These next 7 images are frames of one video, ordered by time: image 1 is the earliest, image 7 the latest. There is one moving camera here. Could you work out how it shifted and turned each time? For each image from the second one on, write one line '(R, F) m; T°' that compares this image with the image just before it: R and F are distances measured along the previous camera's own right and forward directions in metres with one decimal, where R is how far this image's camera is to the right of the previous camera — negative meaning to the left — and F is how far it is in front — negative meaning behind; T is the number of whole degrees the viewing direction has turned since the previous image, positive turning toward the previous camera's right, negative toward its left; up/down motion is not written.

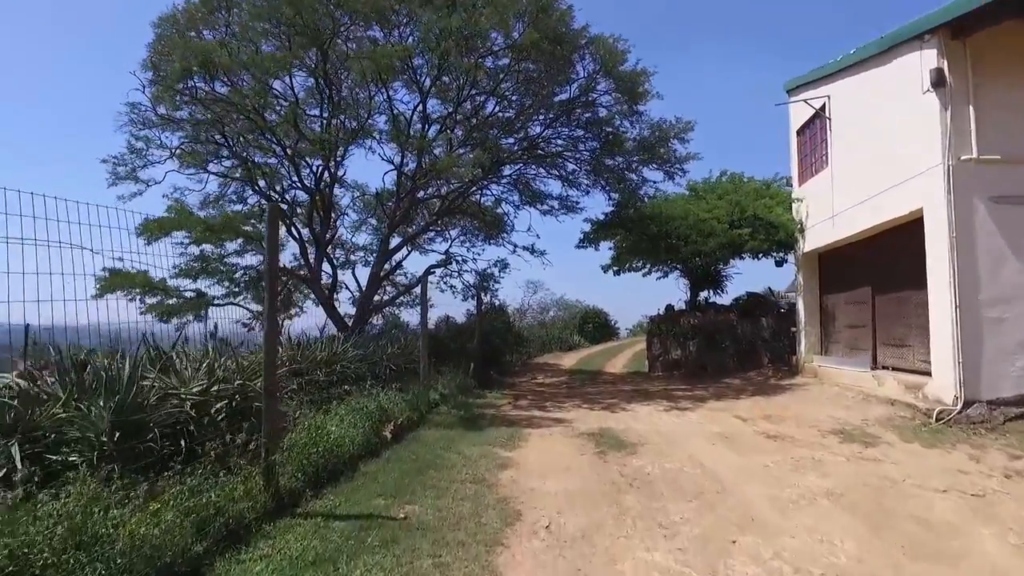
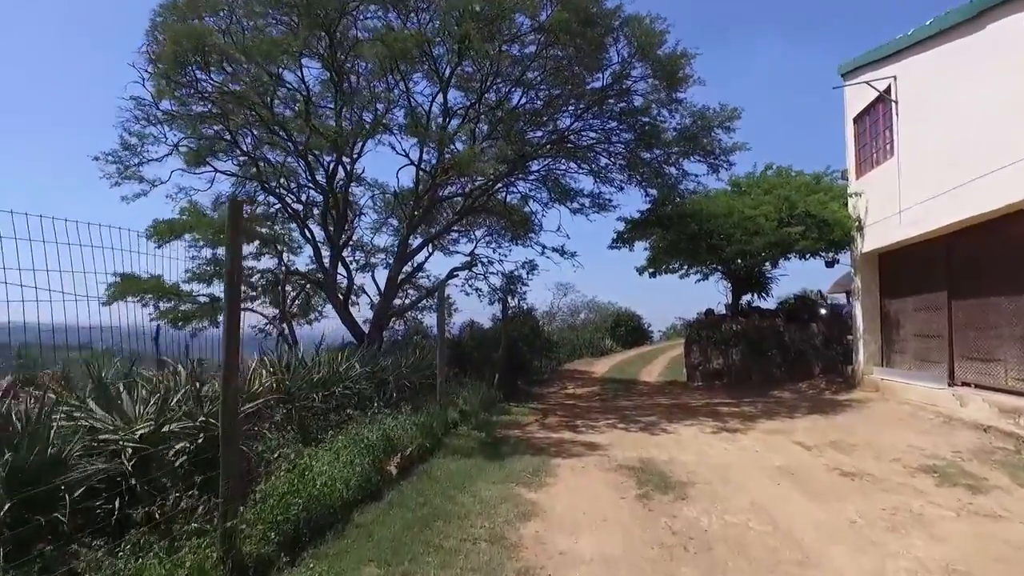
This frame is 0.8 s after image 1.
(0.0, +1.3) m; -2°
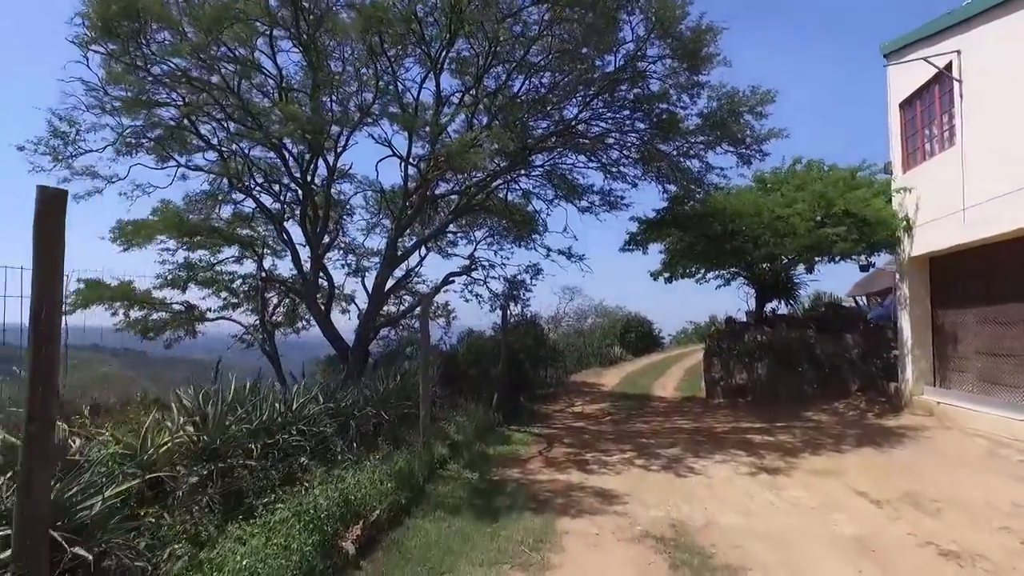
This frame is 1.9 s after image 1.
(+0.1, +1.8) m; 0°
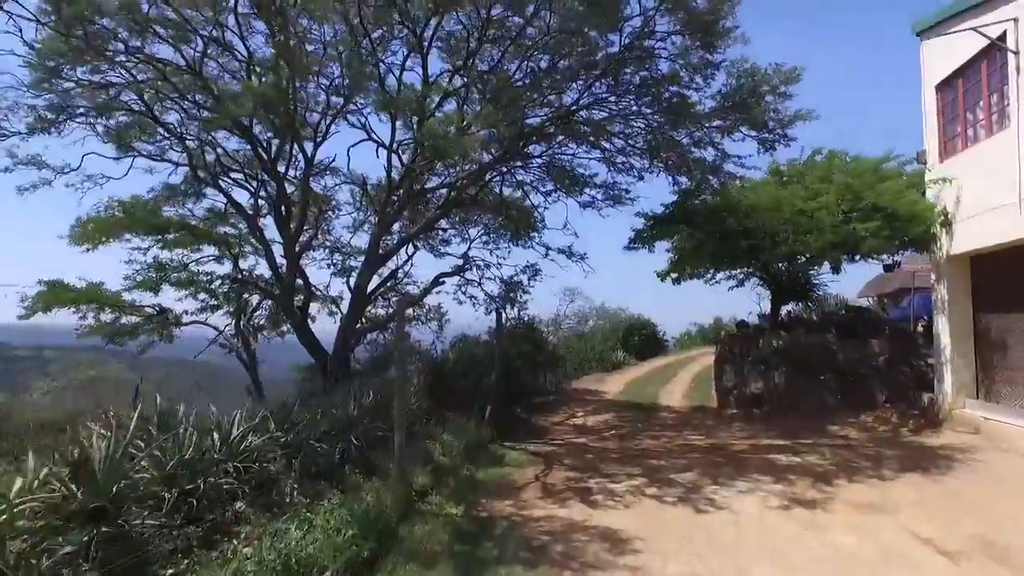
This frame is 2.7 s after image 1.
(+0.1, +1.4) m; 0°
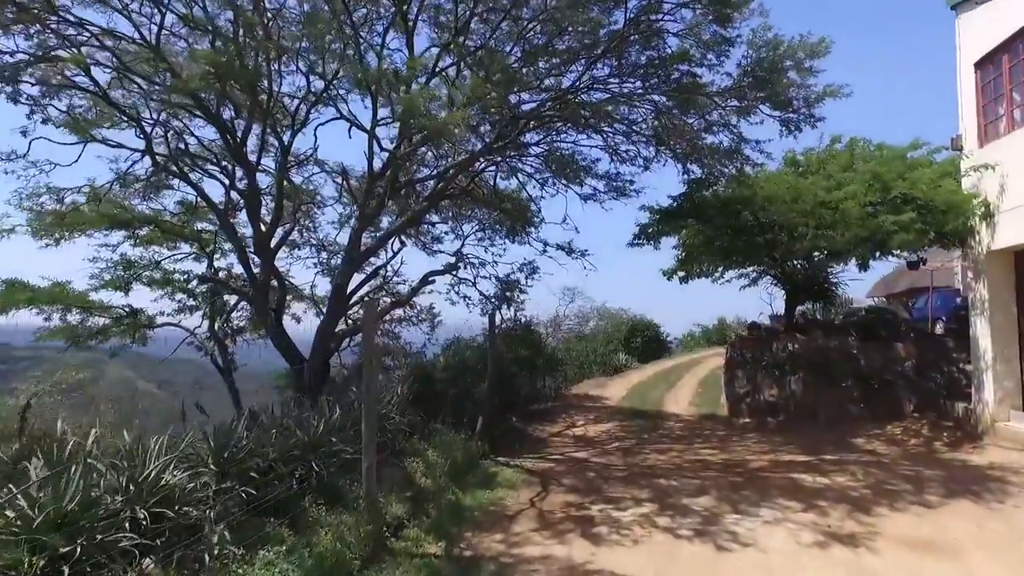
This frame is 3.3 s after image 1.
(+0.1, +1.2) m; 0°
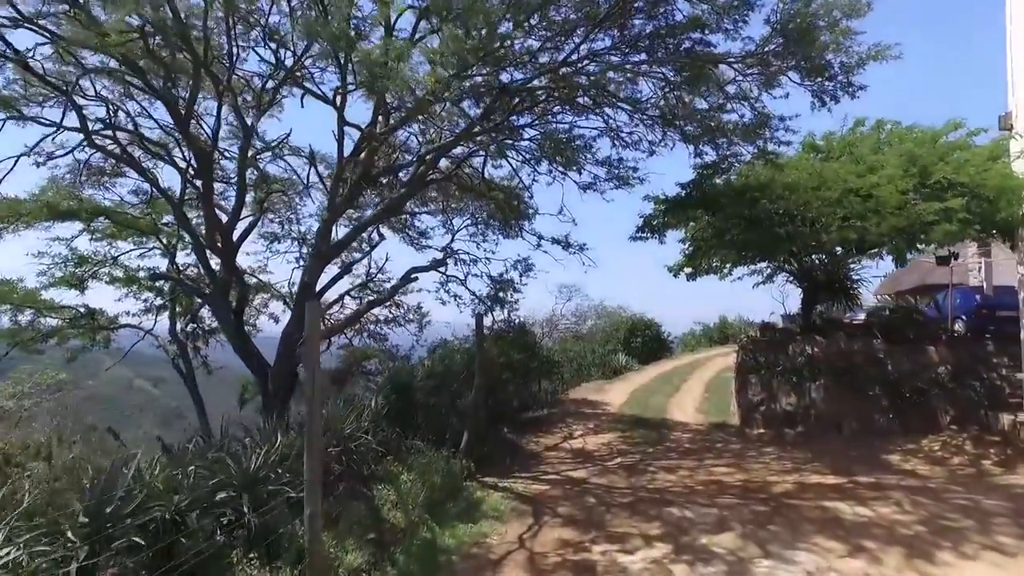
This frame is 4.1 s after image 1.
(+0.1, +1.4) m; 0°
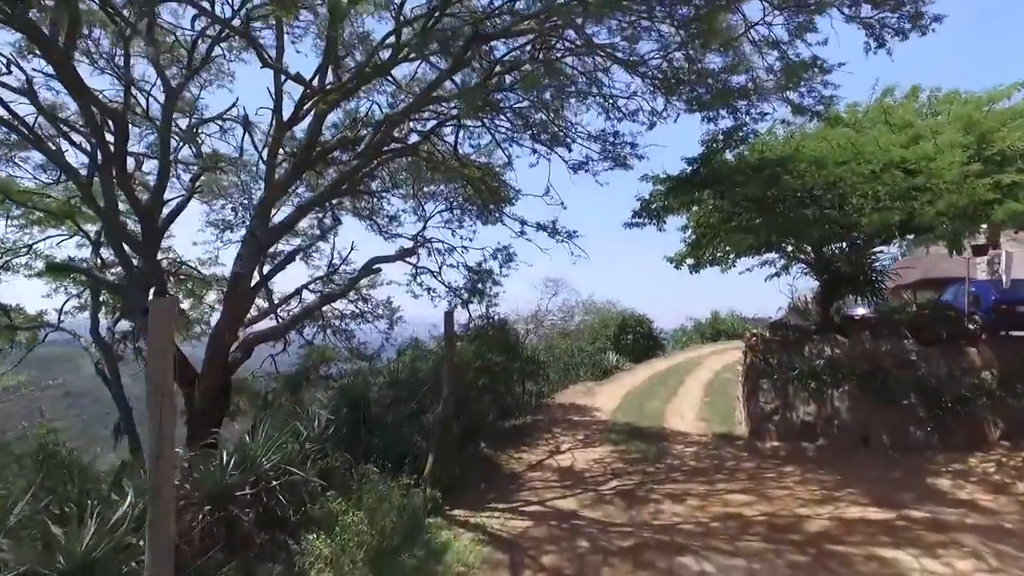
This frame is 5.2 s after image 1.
(+0.1, +1.9) m; +1°
